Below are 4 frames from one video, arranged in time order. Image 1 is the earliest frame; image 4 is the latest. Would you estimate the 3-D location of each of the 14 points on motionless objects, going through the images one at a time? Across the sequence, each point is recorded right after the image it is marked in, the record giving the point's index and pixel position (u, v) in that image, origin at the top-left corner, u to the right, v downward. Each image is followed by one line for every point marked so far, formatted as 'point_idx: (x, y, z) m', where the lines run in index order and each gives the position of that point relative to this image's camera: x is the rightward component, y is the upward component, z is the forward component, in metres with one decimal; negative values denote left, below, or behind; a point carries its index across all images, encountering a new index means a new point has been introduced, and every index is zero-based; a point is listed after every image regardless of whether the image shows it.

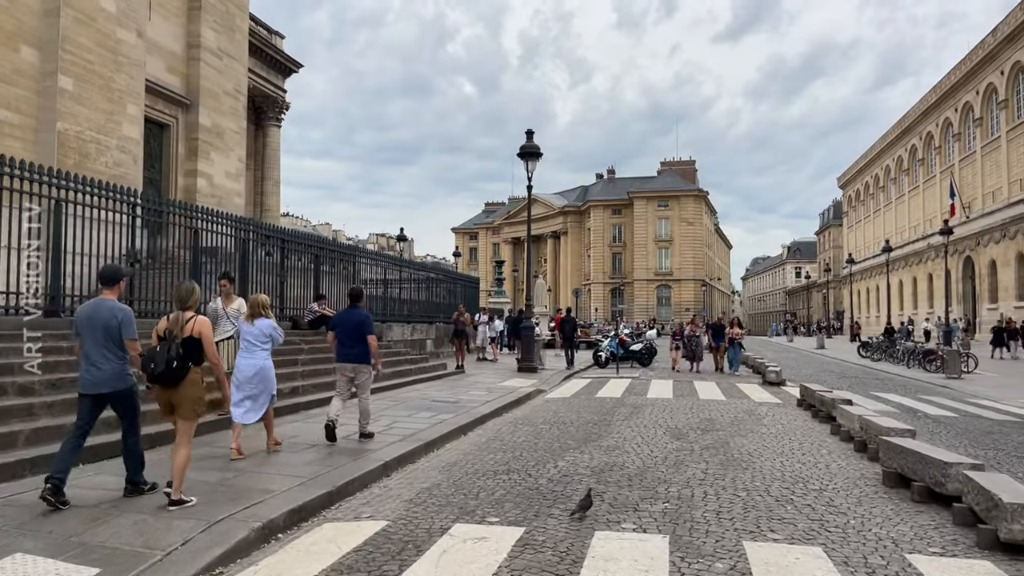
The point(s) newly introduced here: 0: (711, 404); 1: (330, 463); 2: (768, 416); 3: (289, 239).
0: (+3.1, -1.8, +12.5) m
1: (-1.6, -1.5, +6.8) m
2: (+3.6, -1.8, +11.1) m
3: (-4.7, +1.0, +17.4) m
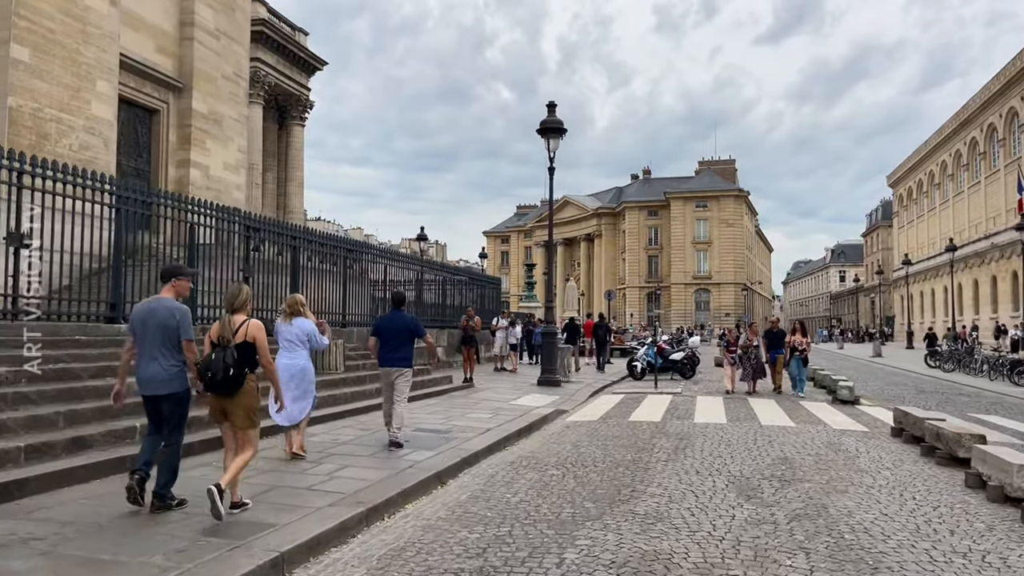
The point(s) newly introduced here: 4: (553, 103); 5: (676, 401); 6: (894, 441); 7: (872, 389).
0: (+3.3, -1.8, +9.6) m
1: (-1.7, -1.4, +4.2) m
2: (+3.7, -1.7, +8.2) m
3: (-4.4, +1.1, +14.9) m
4: (+0.8, +3.8, +16.1) m
5: (+2.8, -1.9, +13.5) m
6: (+4.5, -1.8, +9.3) m
7: (+8.1, -2.3, +17.8) m
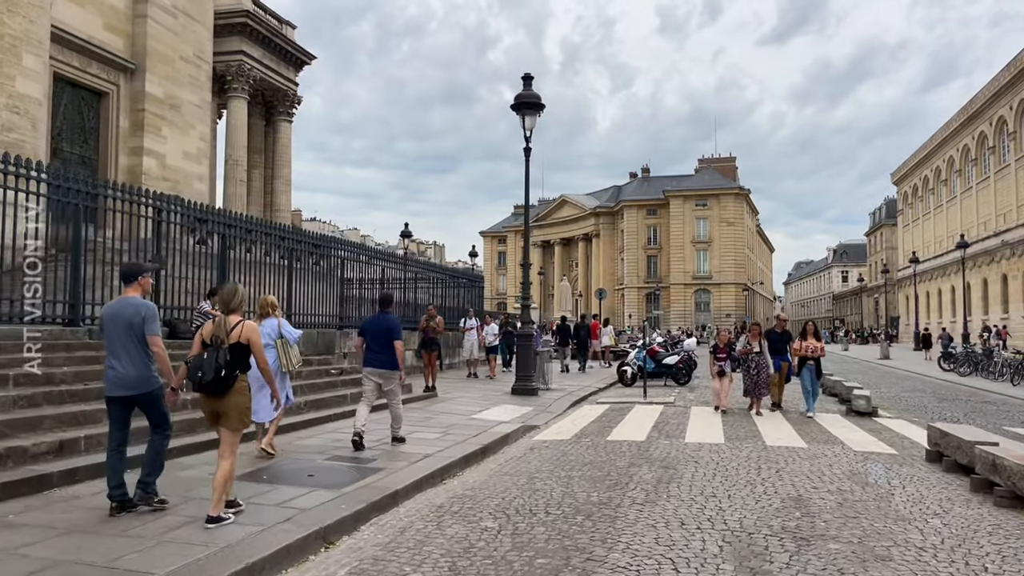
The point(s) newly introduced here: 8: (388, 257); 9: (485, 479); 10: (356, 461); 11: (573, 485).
0: (+2.7, -1.7, +7.8) m
1: (-2.2, -1.3, +2.4) m
2: (+3.1, -1.6, +6.4) m
3: (-4.9, +1.1, +13.1) m
4: (+0.3, +3.8, +14.2) m
5: (+2.3, -1.9, +11.7) m
6: (+3.9, -1.7, +7.5) m
7: (+7.6, -2.2, +15.9) m
8: (-3.2, +0.8, +19.4) m
9: (-0.2, -1.6, +6.8) m
10: (-1.4, -1.6, +7.1) m
11: (+0.5, -1.6, +6.5) m
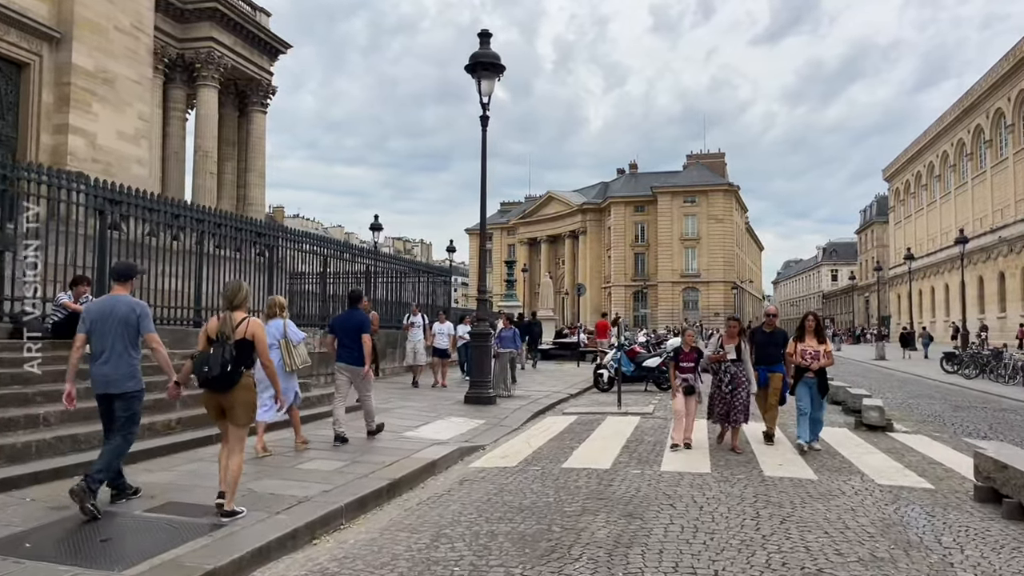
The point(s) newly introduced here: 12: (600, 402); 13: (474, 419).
0: (+2.1, -1.6, +5.8) m
1: (-2.8, -1.2, +0.4) m
2: (+2.5, -1.5, +4.5) m
3: (-5.6, +1.3, +11.0) m
4: (-0.4, +4.0, +12.3) m
5: (+1.6, -1.7, +9.8) m
6: (+3.3, -1.6, +5.5) m
7: (+6.8, -2.1, +14.1) m
8: (-3.9, +0.9, +17.4) m
9: (-0.8, -1.5, +4.8) m
10: (-2.0, -1.4, +5.1) m
11: (-0.1, -1.5, +4.5) m
12: (+1.5, -1.9, +13.3) m
13: (-0.5, -1.7, +10.4) m
